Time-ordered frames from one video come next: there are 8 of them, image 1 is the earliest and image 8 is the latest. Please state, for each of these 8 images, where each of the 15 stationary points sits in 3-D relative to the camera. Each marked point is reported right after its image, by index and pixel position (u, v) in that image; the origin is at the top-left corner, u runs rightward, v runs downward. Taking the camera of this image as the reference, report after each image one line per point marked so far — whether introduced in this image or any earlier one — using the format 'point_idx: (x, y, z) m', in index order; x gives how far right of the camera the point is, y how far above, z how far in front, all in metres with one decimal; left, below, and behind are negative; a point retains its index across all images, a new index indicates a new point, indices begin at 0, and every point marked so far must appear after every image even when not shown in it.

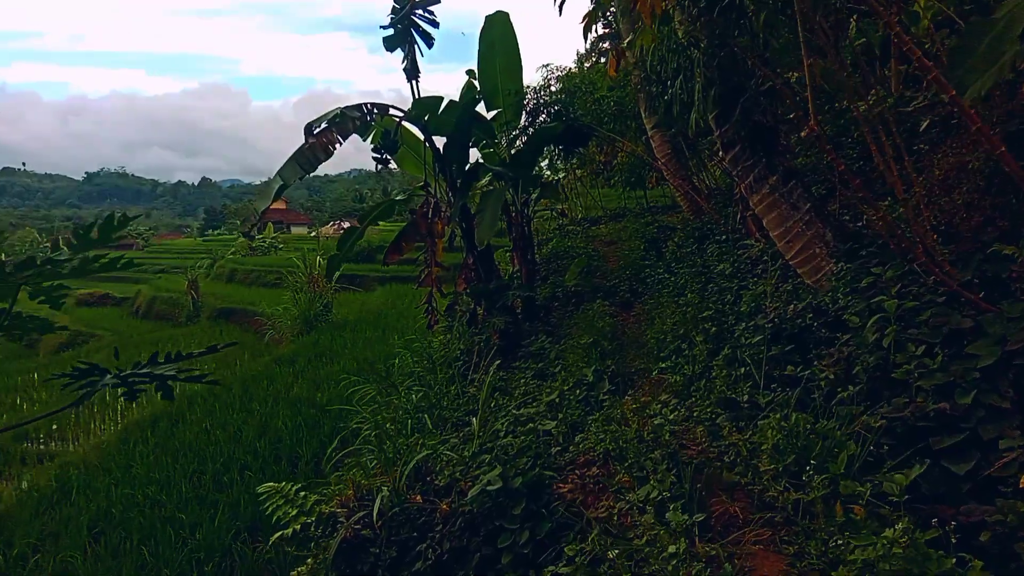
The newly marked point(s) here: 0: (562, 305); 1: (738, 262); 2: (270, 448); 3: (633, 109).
0: (+0.4, -0.1, +5.9) m
1: (+1.3, +0.1, +4.9) m
2: (-1.5, -1.0, +5.2) m
3: (+1.1, +1.6, +7.4) m
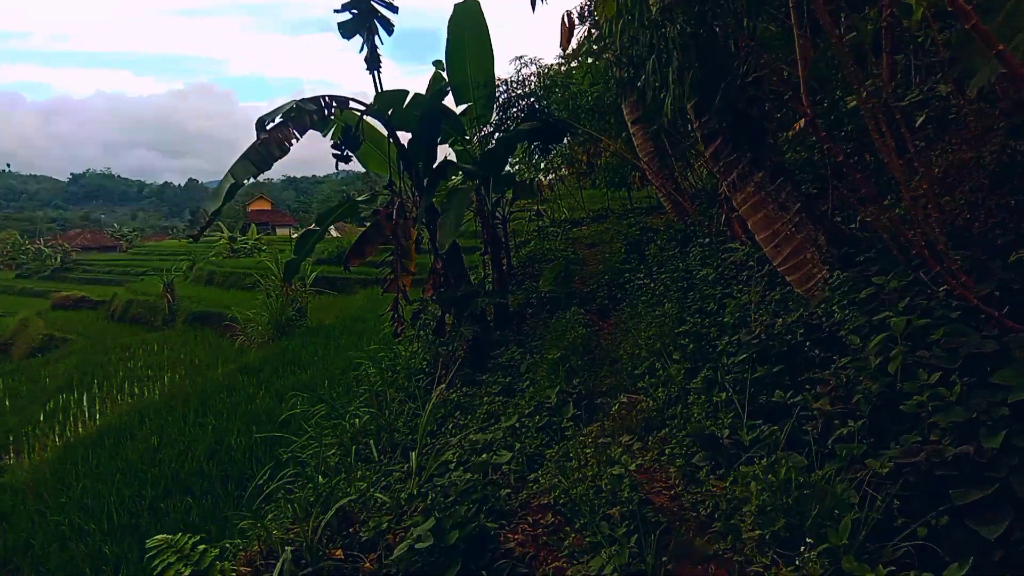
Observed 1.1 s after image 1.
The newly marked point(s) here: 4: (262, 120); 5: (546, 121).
0: (+0.2, -0.2, +5.5) m
1: (+1.1, +0.1, +4.5) m
2: (-1.7, -1.0, +4.8) m
3: (+0.9, +1.5, +7.0) m
4: (-1.5, +1.0, +5.2) m
5: (+0.2, +1.2, +5.8) m
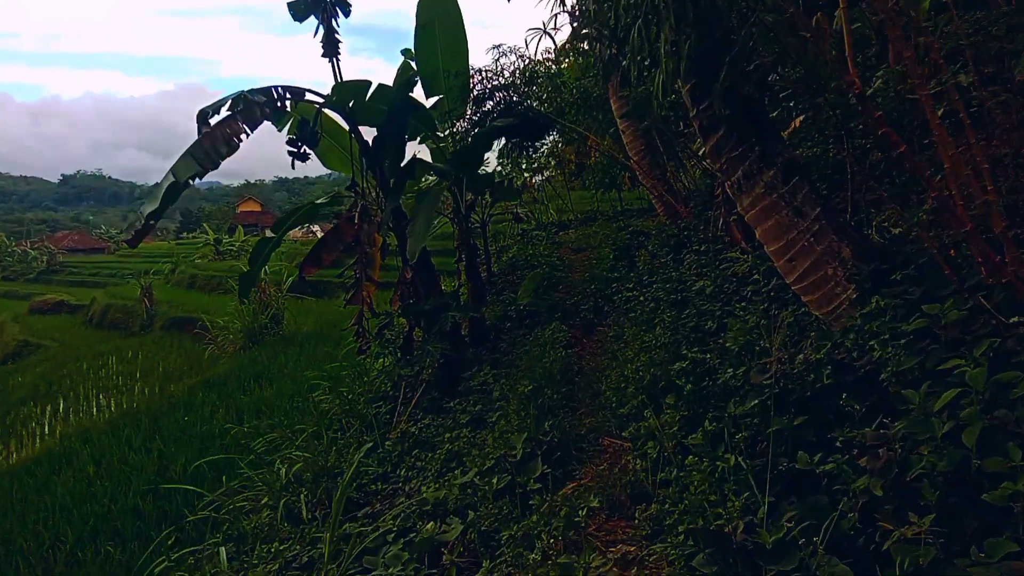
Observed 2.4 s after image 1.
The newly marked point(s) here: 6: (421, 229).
0: (0.0, -0.2, +5.0) m
1: (+1.0, 0.0, +4.0) m
2: (-1.8, -1.1, +4.2) m
3: (+0.7, +1.4, +6.5) m
4: (-1.7, +1.0, +4.6) m
5: (+0.1, +1.1, +5.3) m
6: (-0.5, +0.3, +4.6) m
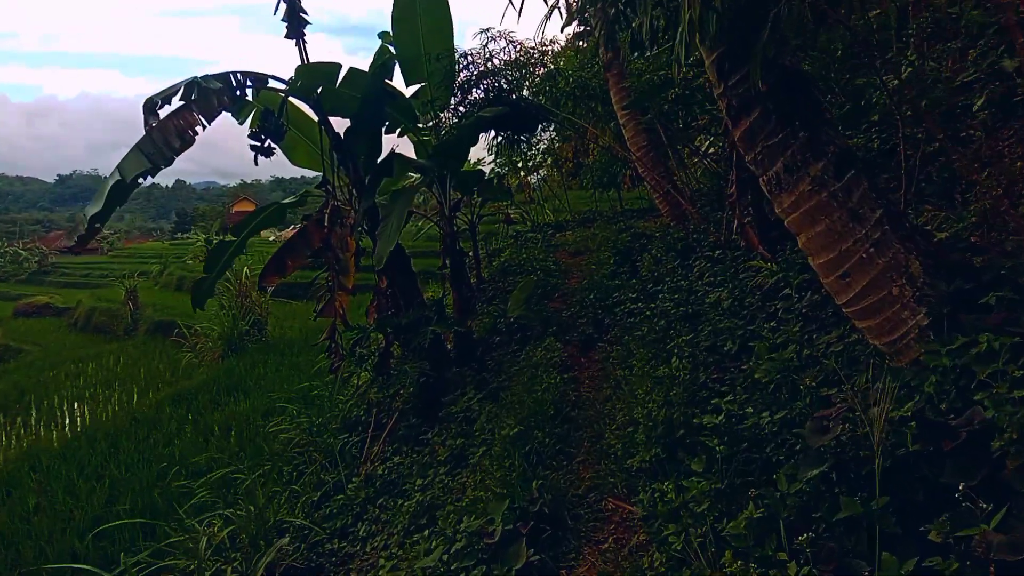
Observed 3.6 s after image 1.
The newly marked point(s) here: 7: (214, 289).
0: (0.0, -0.3, +4.4) m
1: (+0.9, 0.0, +3.4) m
2: (-1.8, -1.2, +3.7) m
3: (+0.6, +1.4, +6.0) m
4: (-1.7, +0.9, +4.1) m
5: (0.0, +1.0, +4.8) m
6: (-0.6, +0.3, +4.1) m
7: (-1.7, 0.0, +4.8) m
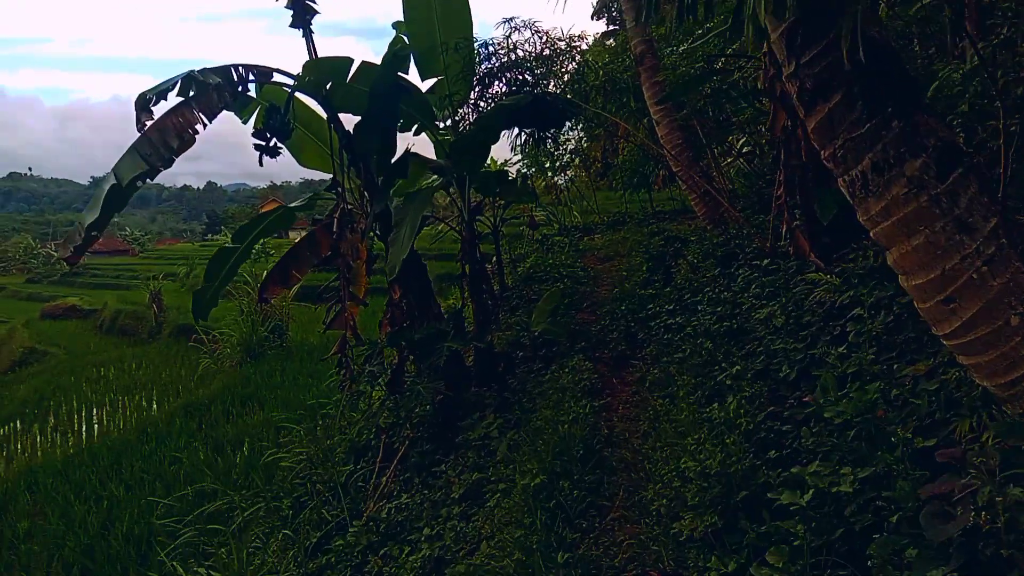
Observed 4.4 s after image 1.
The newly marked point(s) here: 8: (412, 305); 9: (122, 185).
0: (+0.1, -0.3, +4.1) m
1: (+1.0, -0.1, +3.0) m
2: (-1.8, -1.2, +3.4) m
3: (+0.8, +1.3, +5.6) m
4: (-1.6, +0.8, +3.8) m
5: (+0.1, +1.0, +4.4) m
6: (-0.5, +0.2, +3.7) m
7: (-1.5, -0.1, +4.4) m
8: (-0.5, -0.1, +4.1) m
9: (-1.8, +0.5, +3.9) m
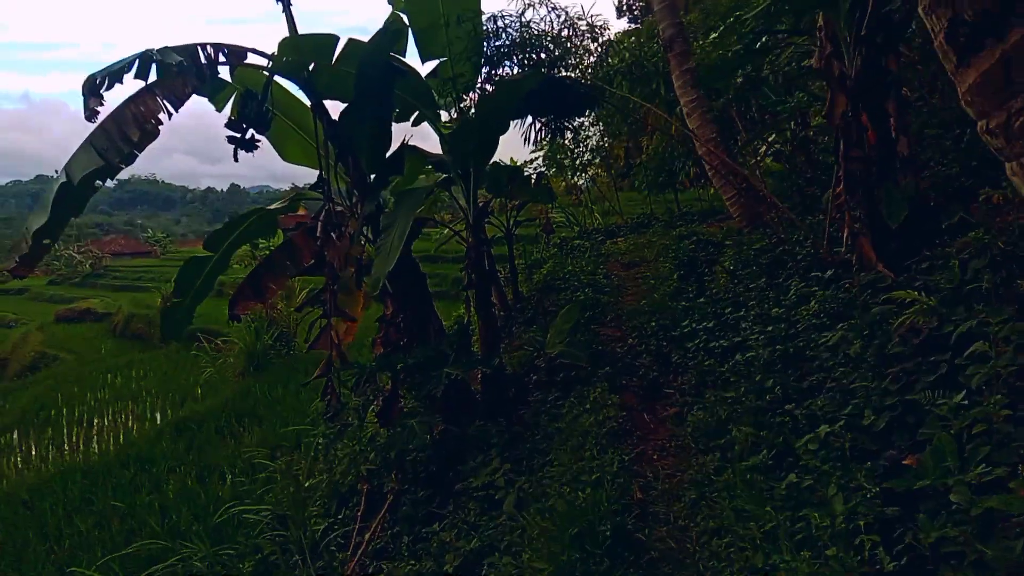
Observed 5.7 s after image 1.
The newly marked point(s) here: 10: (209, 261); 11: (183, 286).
0: (+0.1, -0.4, +3.5) m
1: (+1.0, -0.2, +2.5) m
2: (-1.7, -1.3, +2.8) m
3: (+0.9, +1.3, +5.0) m
4: (-1.6, +0.8, +3.2) m
5: (+0.2, +0.9, +3.8) m
6: (-0.4, +0.2, +3.2) m
7: (-1.5, -0.1, +3.9) m
8: (-0.4, -0.1, +3.5) m
9: (-1.8, +0.4, +3.4) m
10: (-1.4, +0.1, +3.8) m
11: (-1.5, 0.0, +3.9) m
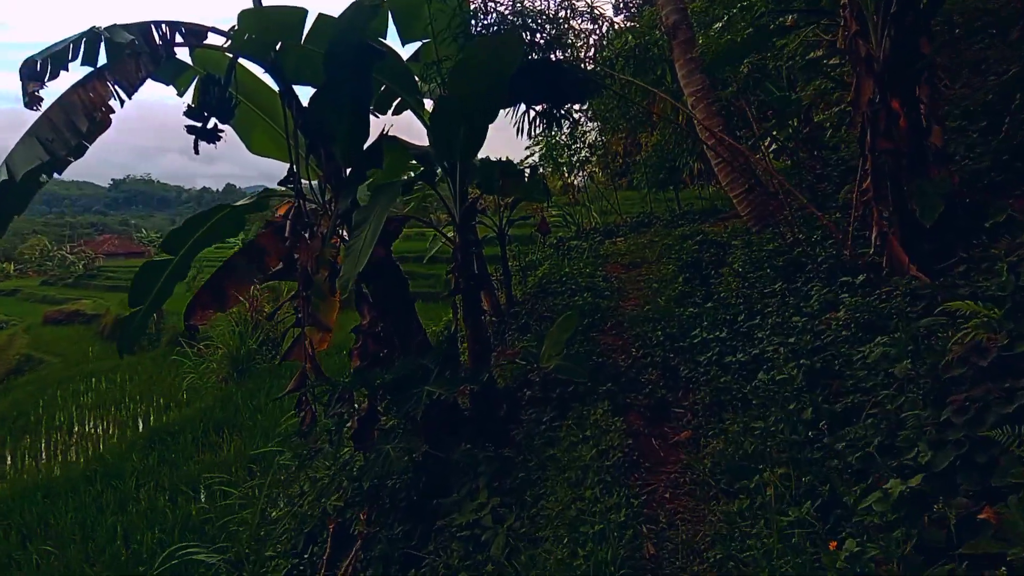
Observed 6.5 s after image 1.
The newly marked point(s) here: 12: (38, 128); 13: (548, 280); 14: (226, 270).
0: (+0.1, -0.4, +3.2) m
1: (+1.0, -0.2, +2.1) m
2: (-1.7, -1.3, +2.5) m
3: (+0.9, +1.3, +4.6) m
4: (-1.6, +0.8, +2.9) m
5: (+0.2, +0.9, +3.5) m
6: (-0.5, +0.1, +2.8) m
7: (-1.5, -0.2, +3.6) m
8: (-0.5, -0.2, +3.2) m
9: (-1.8, +0.4, +3.1) m
10: (-1.4, +0.1, +3.4) m
11: (-1.5, 0.0, +3.5) m
12: (-1.7, +0.6, +3.1) m
13: (+0.2, 0.0, +5.1) m
14: (-1.1, +0.1, +3.2) m
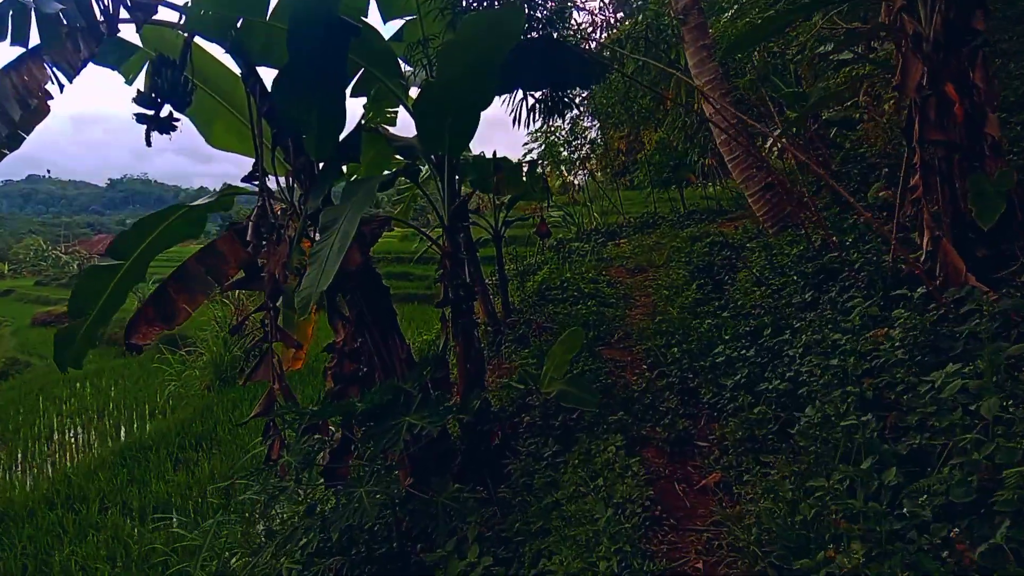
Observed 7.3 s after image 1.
0: (+0.1, -0.4, +2.7) m
1: (+1.0, -0.2, +1.7) m
2: (-1.8, -1.3, +2.1) m
3: (+0.8, +1.2, +4.2) m
4: (-1.6, +0.7, +2.5) m
5: (+0.1, +0.9, +3.1) m
6: (-0.5, +0.1, +2.4) m
7: (-1.5, -0.2, +3.1) m
8: (-0.5, -0.2, +2.8) m
9: (-1.8, +0.4, +2.6) m
10: (-1.4, +0.1, +3.0) m
11: (-1.5, 0.0, +3.1) m
12: (-1.7, +0.5, +2.7) m
13: (+0.2, 0.0, +4.7) m
14: (-1.1, 0.0, +2.8) m
